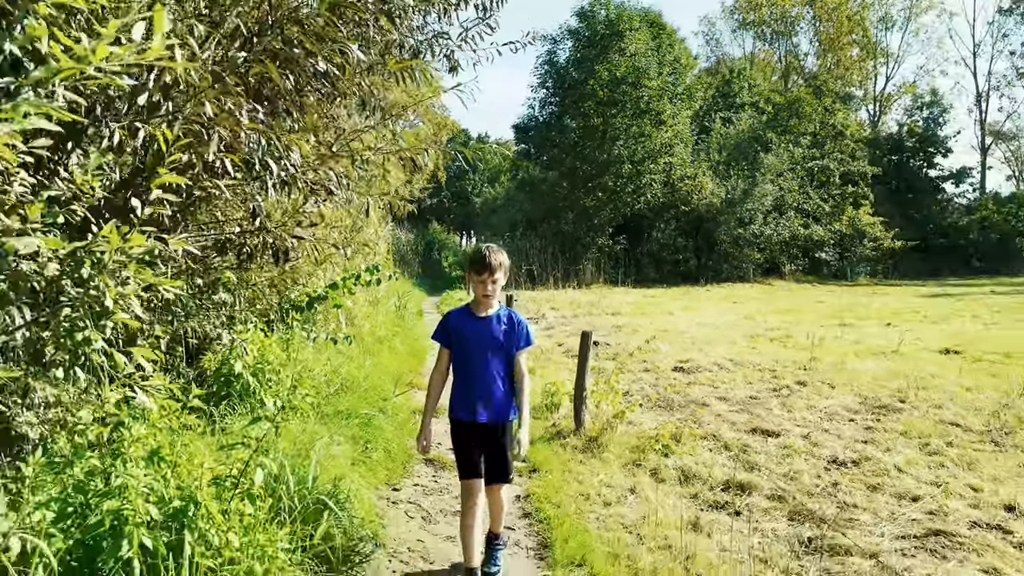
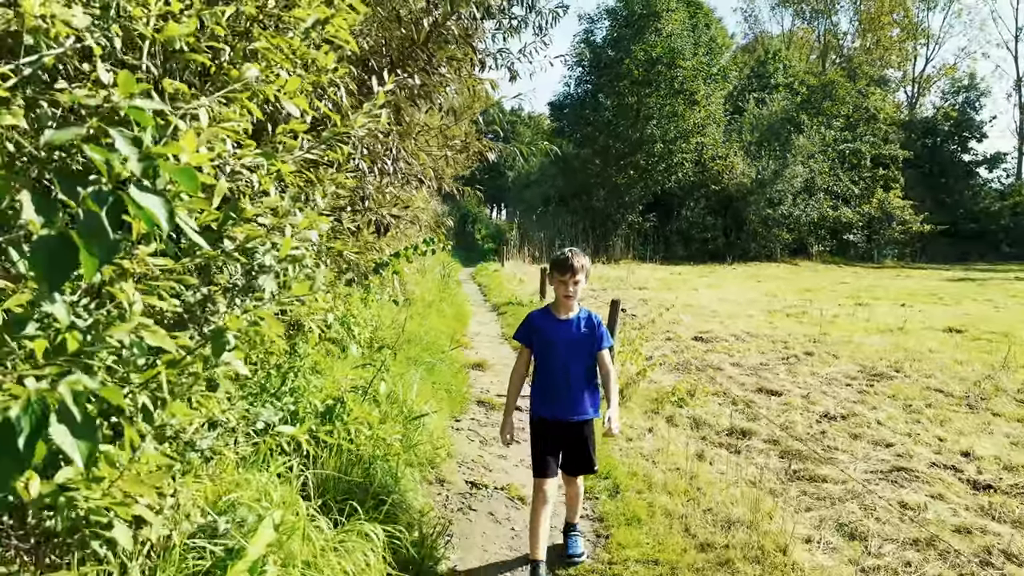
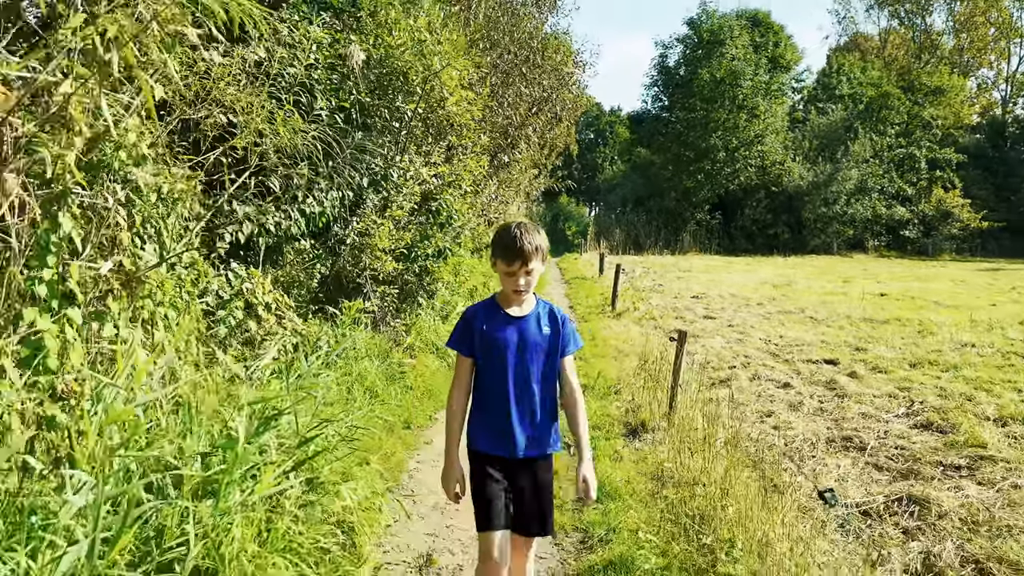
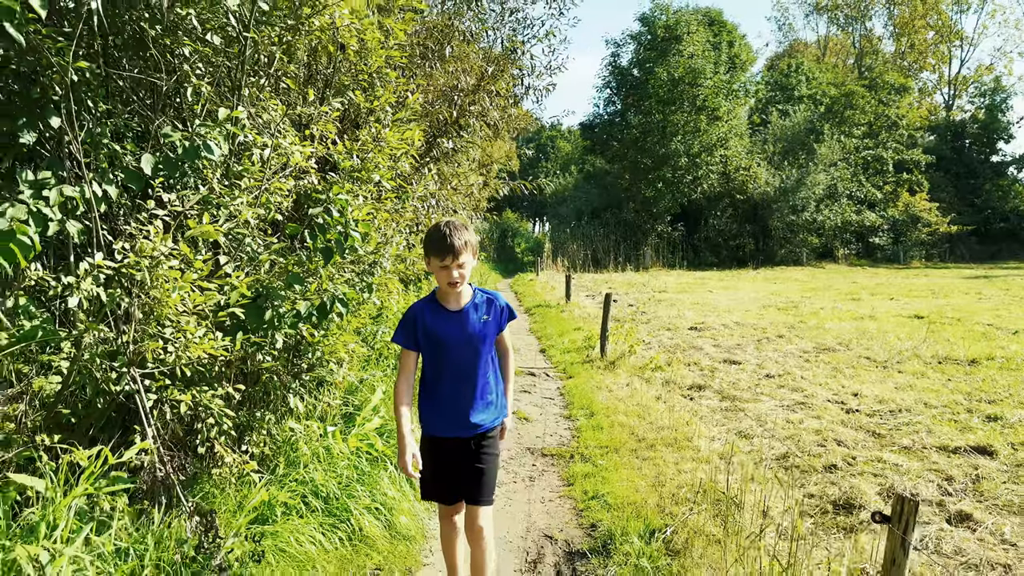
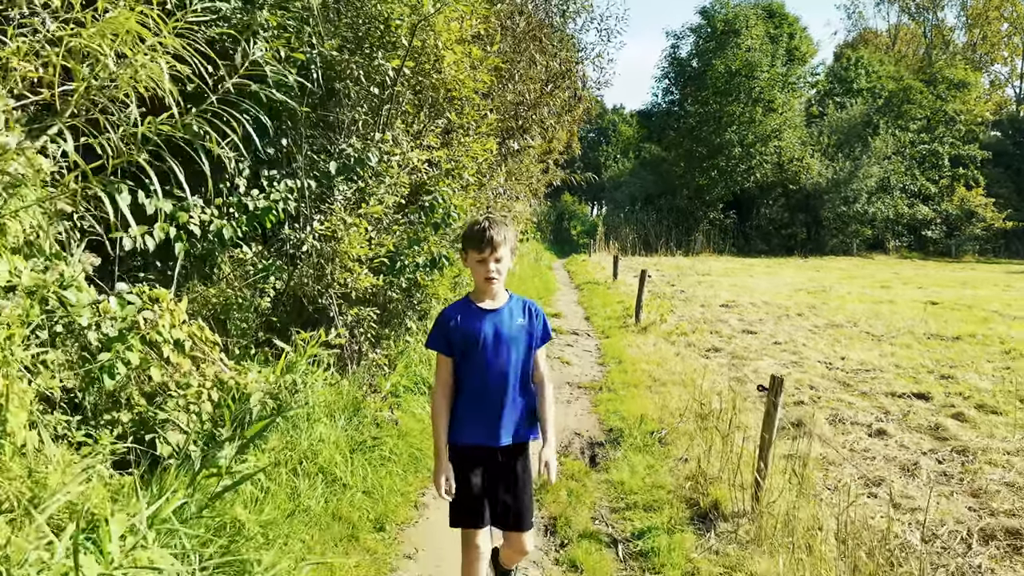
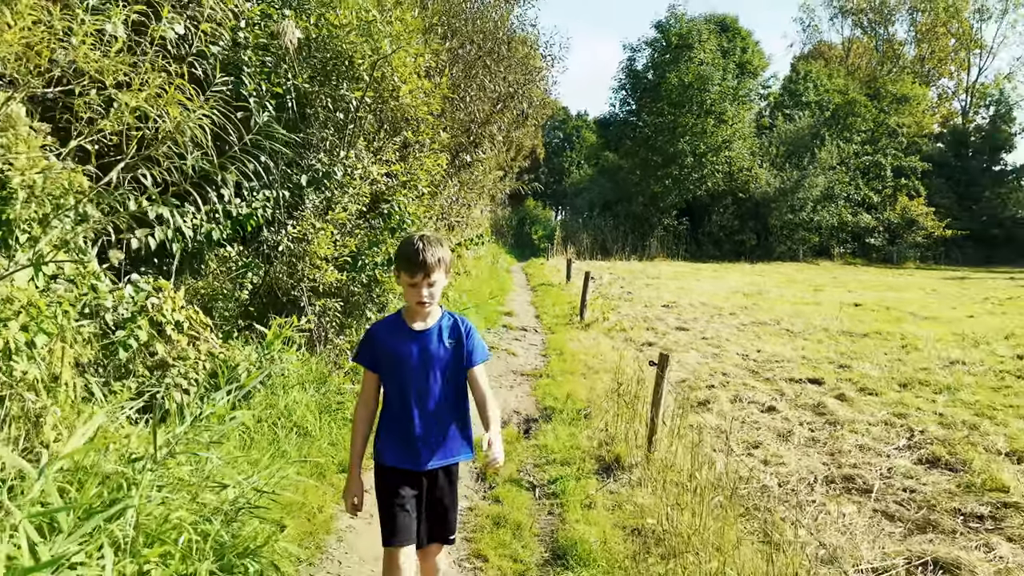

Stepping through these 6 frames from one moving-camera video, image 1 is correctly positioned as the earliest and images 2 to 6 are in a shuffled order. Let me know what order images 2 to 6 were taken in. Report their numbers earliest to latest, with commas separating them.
2, 4, 5, 6, 3
